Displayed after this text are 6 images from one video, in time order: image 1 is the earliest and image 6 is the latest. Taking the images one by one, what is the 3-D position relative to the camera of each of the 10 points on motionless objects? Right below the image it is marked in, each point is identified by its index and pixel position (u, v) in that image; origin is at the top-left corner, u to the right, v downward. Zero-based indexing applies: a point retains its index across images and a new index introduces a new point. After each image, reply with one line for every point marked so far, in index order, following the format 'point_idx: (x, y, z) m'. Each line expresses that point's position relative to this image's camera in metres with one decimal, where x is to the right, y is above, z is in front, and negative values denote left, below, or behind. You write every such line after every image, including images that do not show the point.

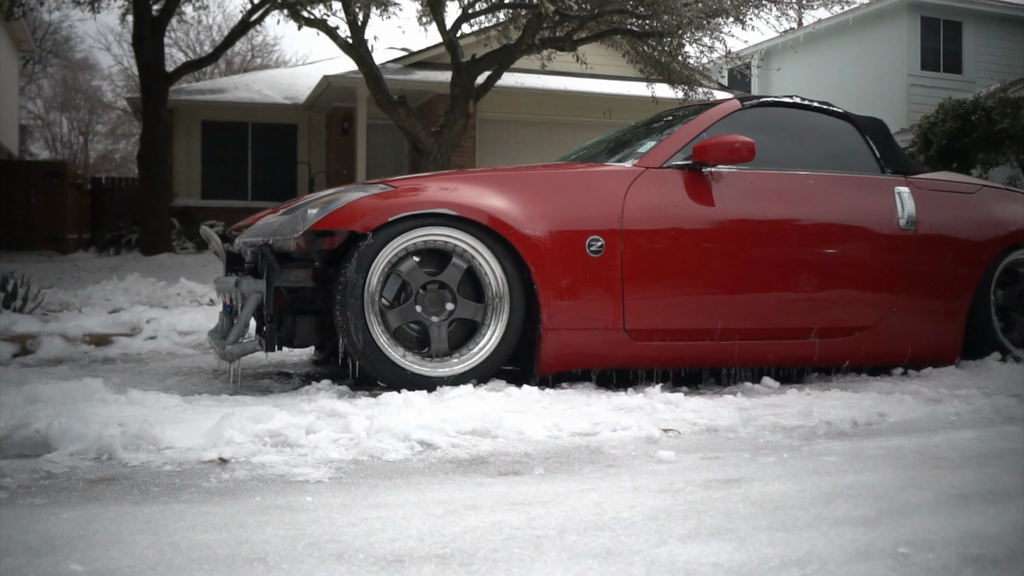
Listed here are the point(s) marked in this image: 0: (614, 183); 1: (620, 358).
0: (+0.4, +0.4, +4.6) m
1: (+0.4, -0.3, +4.6) m
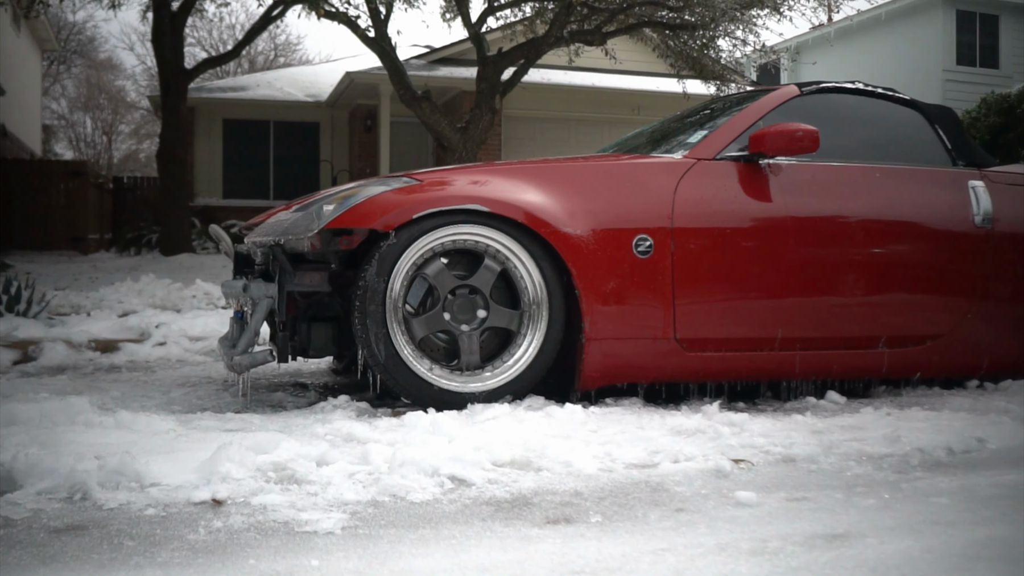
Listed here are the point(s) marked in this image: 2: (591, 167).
0: (+0.5, +0.4, +4.2) m
1: (+0.5, -0.3, +4.2) m
2: (+0.3, +0.4, +4.1) m
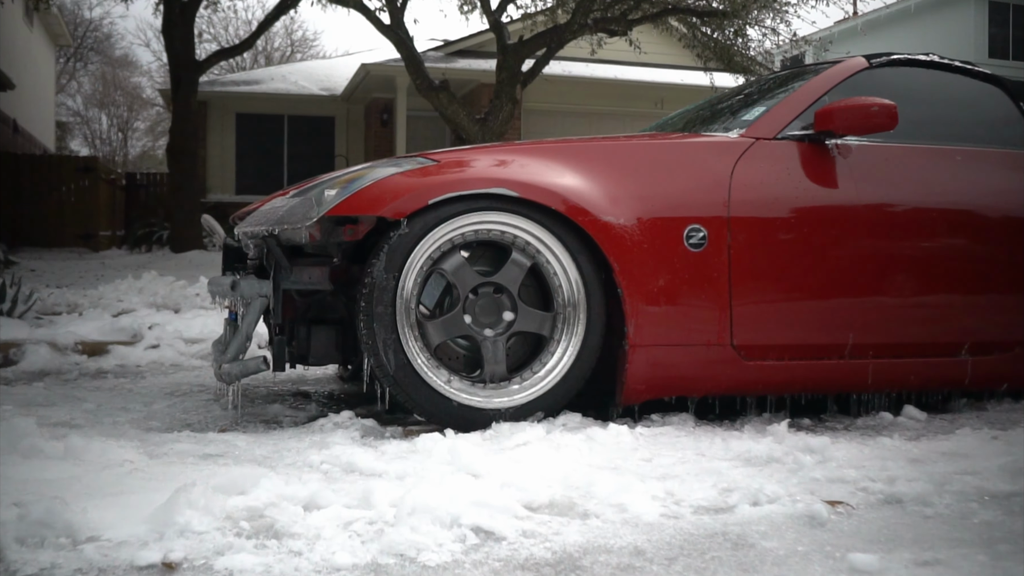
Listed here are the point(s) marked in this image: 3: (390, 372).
0: (+0.6, +0.4, +3.6) m
1: (+0.6, -0.3, +3.6) m
2: (+0.4, +0.4, +3.6) m
3: (-0.3, -0.2, +3.2) m
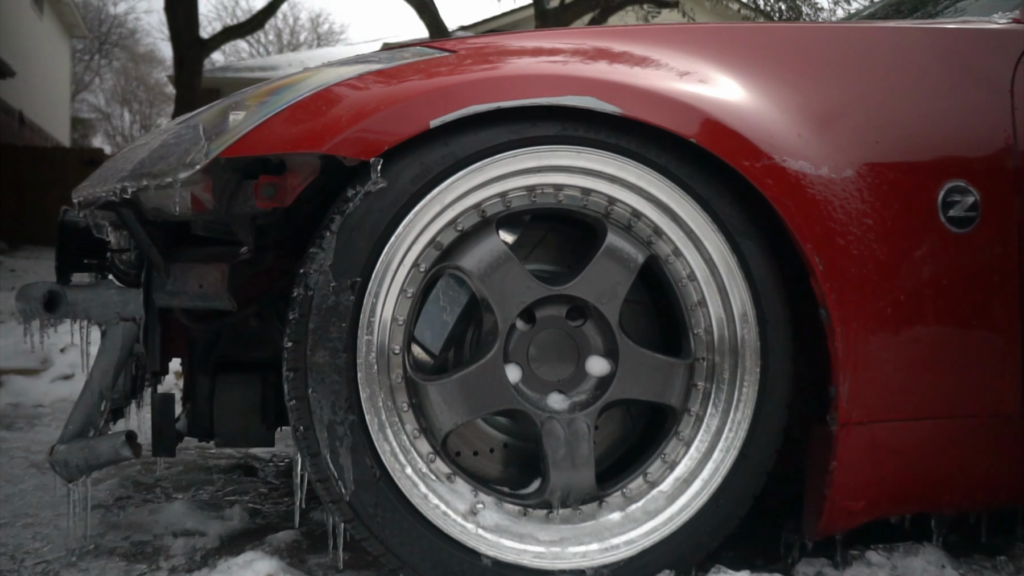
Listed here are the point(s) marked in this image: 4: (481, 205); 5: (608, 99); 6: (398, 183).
0: (+0.7, +0.4, +1.9) m
1: (+0.8, -0.3, +1.8) m
2: (+0.5, +0.4, +1.8) m
3: (-0.2, -0.2, +1.5) m
4: (0.0, +0.1, +1.6) m
5: (+0.1, +0.2, +1.6) m
6: (-0.1, +0.1, +1.5) m
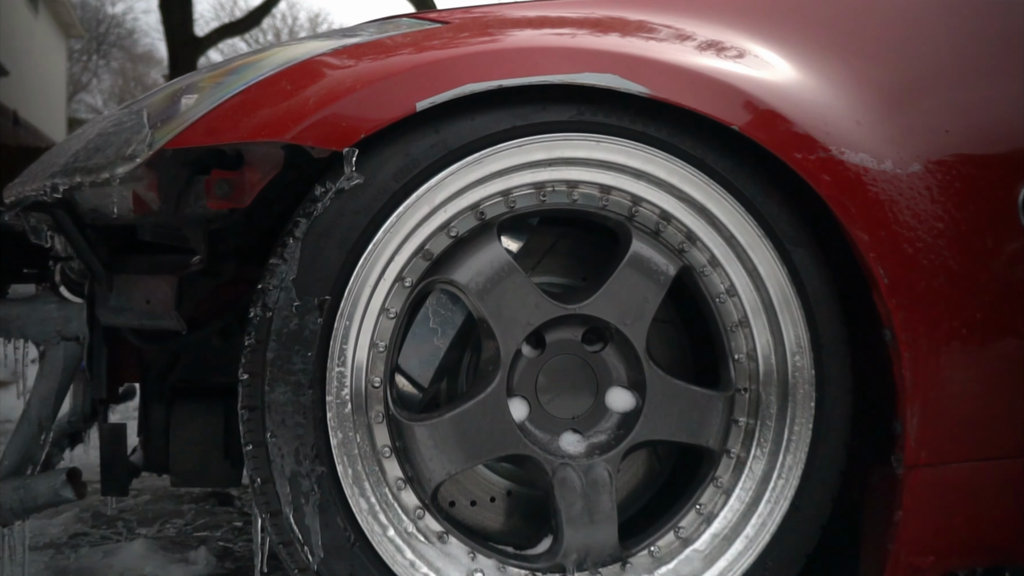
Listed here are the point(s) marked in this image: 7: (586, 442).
0: (+0.7, +0.3, +1.6) m
1: (+0.8, -0.3, +1.6) m
2: (+0.5, +0.4, +1.6) m
3: (-0.2, -0.3, +1.2) m
4: (0.0, +0.1, +1.3) m
5: (+0.1, +0.2, +1.3) m
6: (-0.1, +0.1, +1.2) m
7: (+0.1, -0.2, +1.3) m
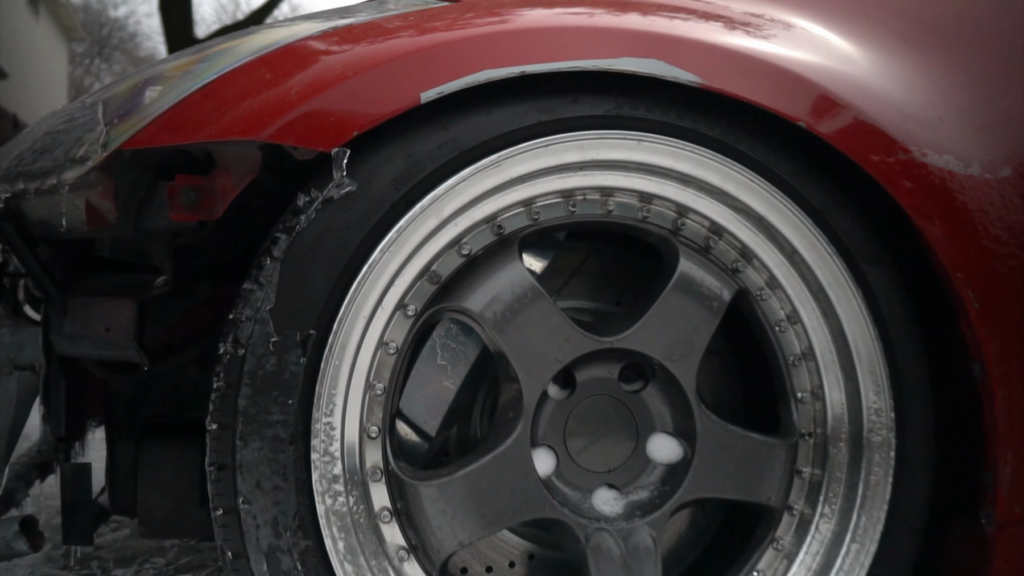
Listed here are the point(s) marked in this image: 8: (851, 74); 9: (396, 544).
0: (+0.8, +0.3, +1.4) m
1: (+0.8, -0.4, +1.4) m
2: (+0.5, +0.3, +1.4) m
3: (-0.2, -0.3, +1.0) m
4: (0.0, +0.1, +1.1) m
5: (+0.2, +0.2, +1.1) m
6: (-0.1, +0.1, +1.0) m
7: (+0.1, -0.2, +1.1) m
8: (+0.3, +0.2, +1.2) m
9: (-0.1, -0.2, +1.0) m
